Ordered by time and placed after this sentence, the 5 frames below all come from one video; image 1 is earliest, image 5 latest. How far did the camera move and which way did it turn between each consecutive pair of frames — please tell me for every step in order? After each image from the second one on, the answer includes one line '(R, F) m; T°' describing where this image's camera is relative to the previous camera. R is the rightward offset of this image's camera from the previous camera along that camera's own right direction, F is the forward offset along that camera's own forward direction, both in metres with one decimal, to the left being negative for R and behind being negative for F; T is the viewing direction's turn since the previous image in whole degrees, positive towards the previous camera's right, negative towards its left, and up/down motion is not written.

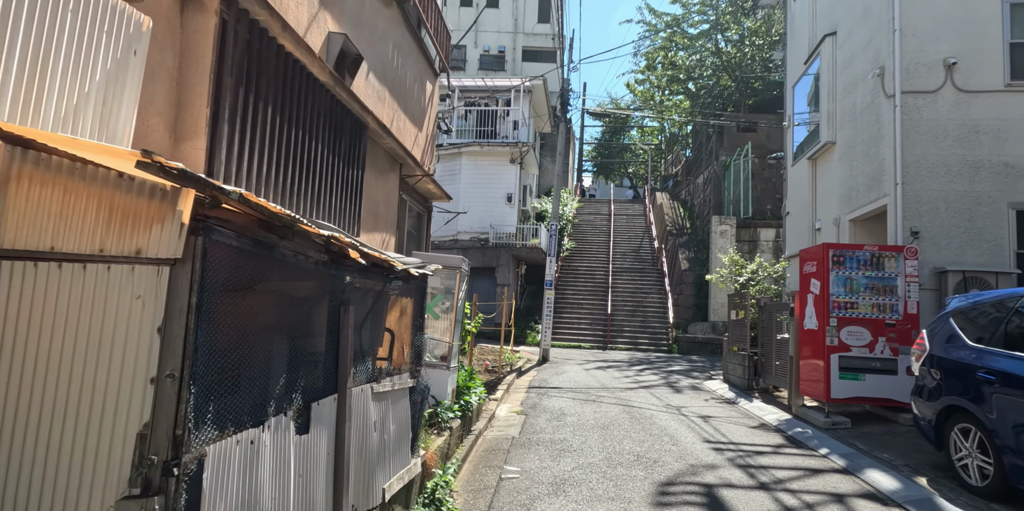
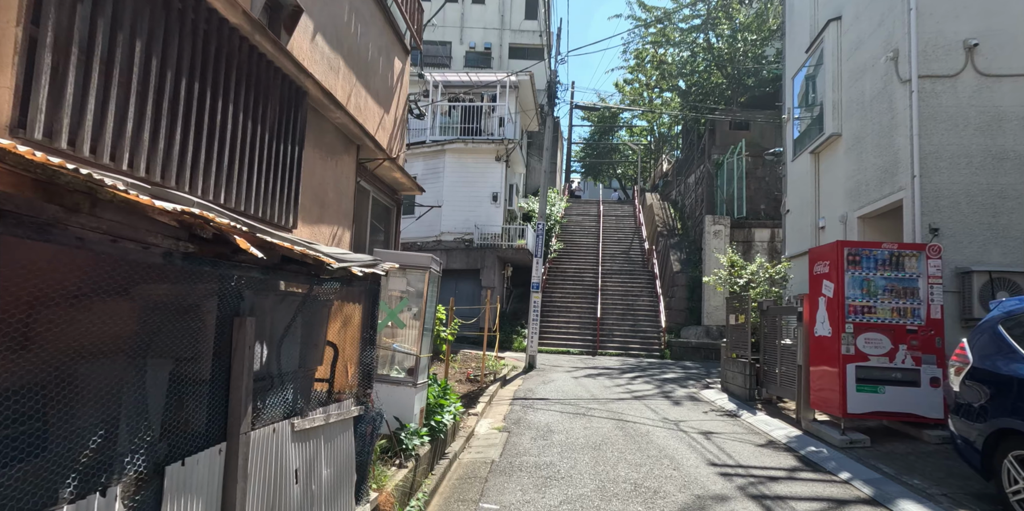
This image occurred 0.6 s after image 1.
(+0.1, +0.9) m; +1°
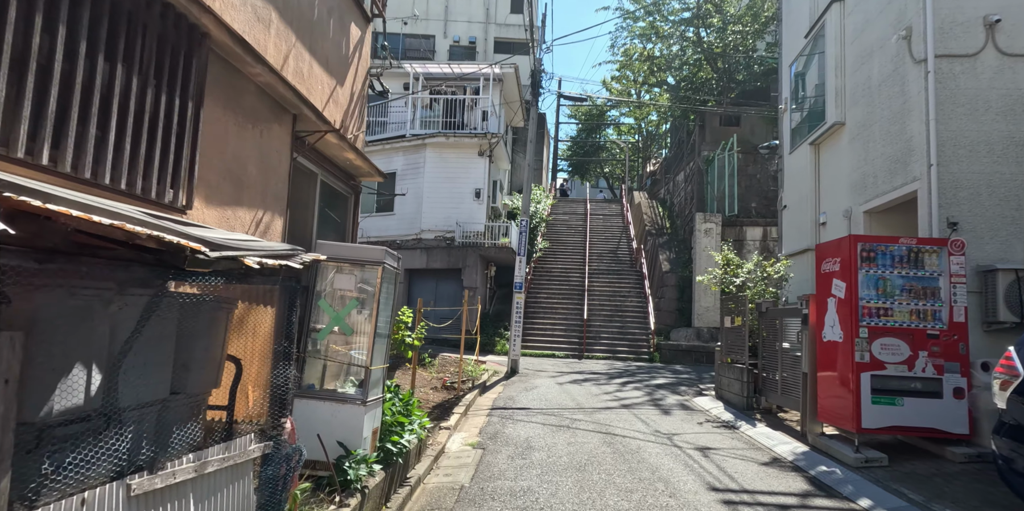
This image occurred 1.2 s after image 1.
(+0.1, +0.9) m; +1°
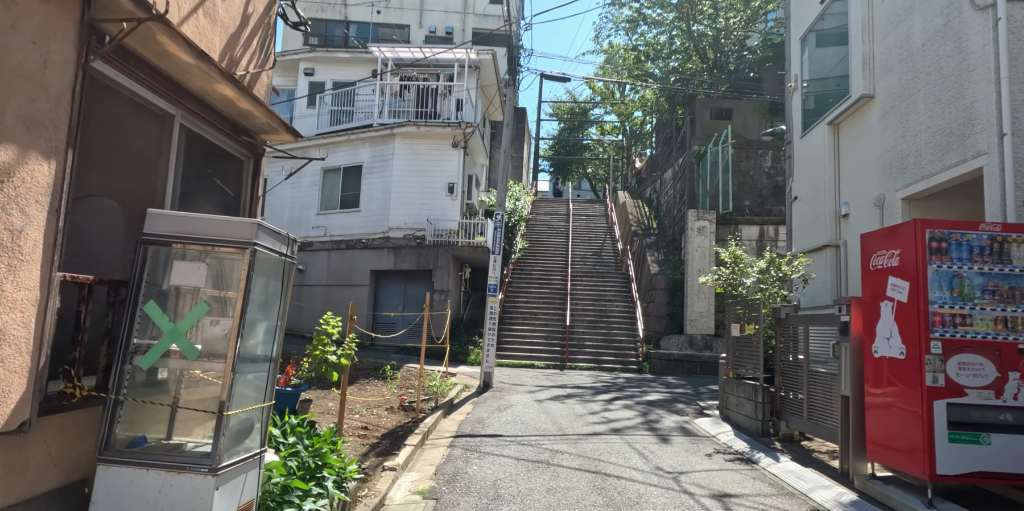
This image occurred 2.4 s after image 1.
(+0.2, +1.7) m; +2°
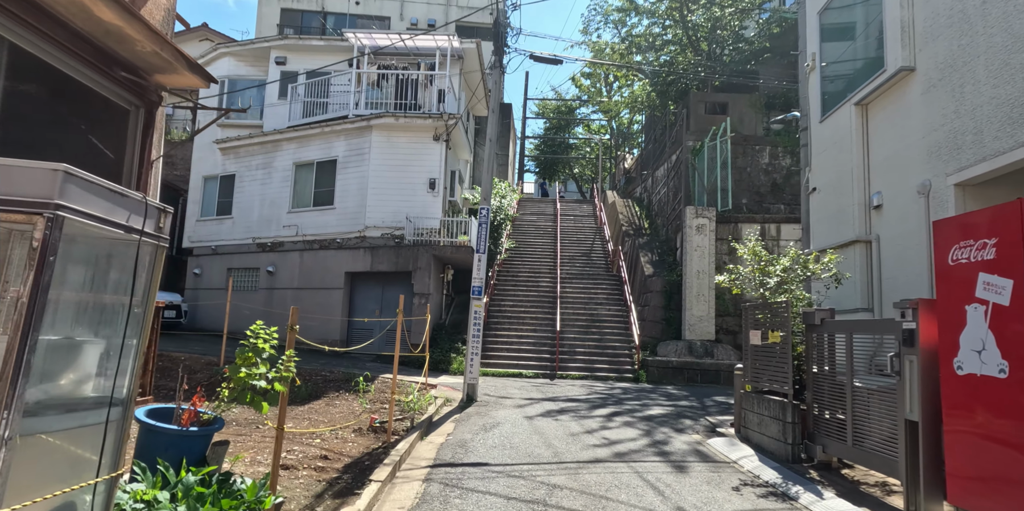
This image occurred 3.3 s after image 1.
(0.0, +1.2) m; +2°
